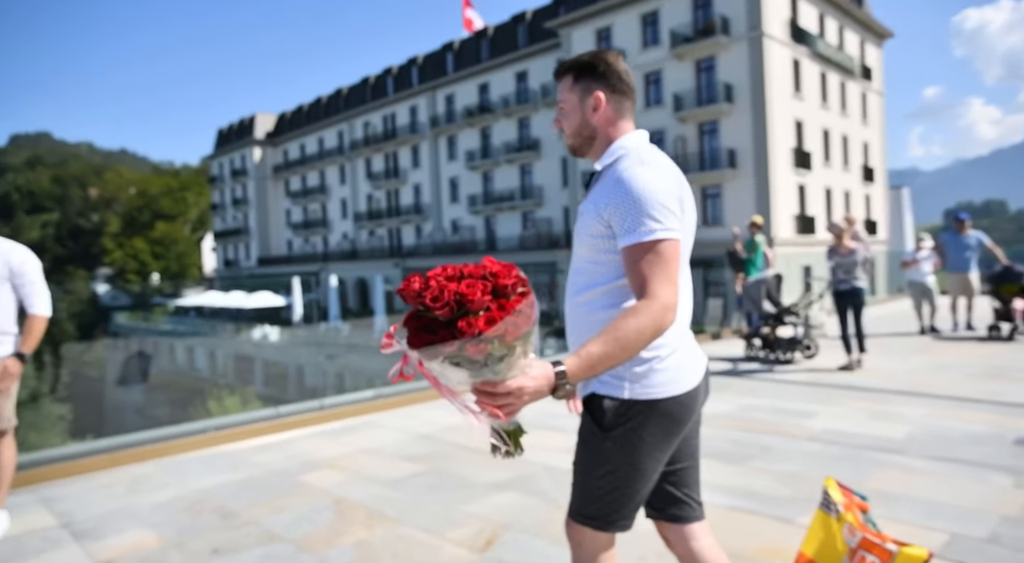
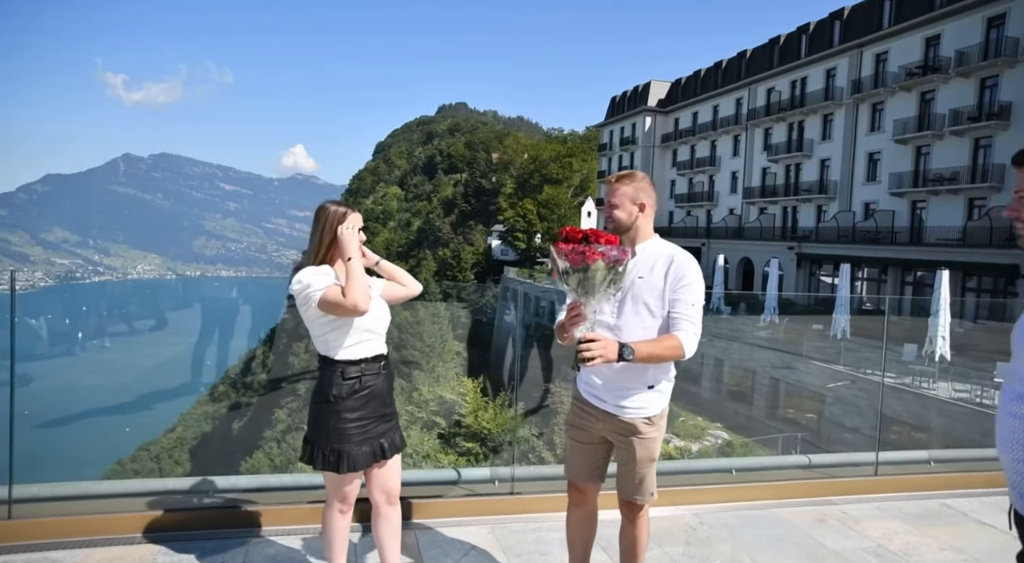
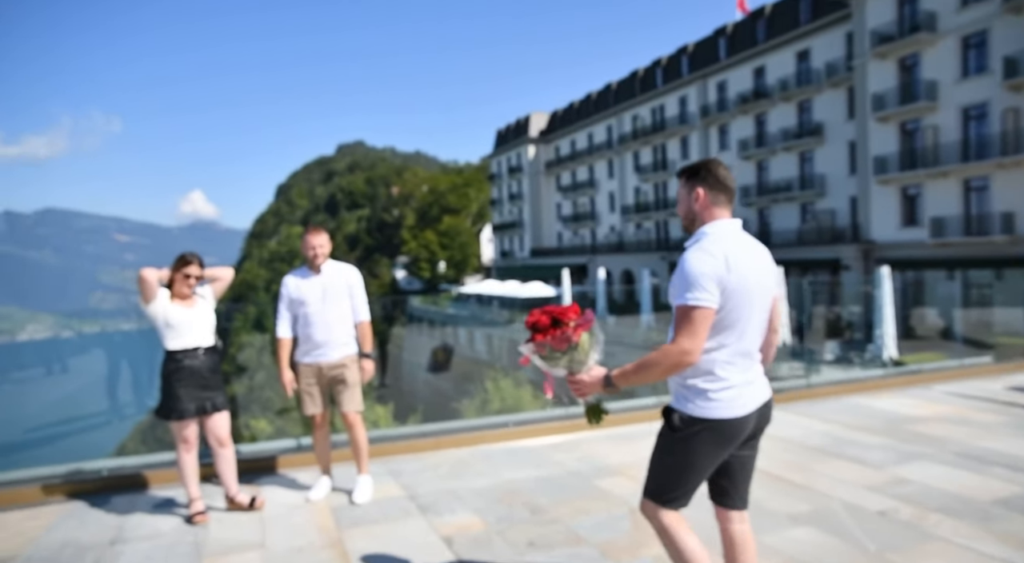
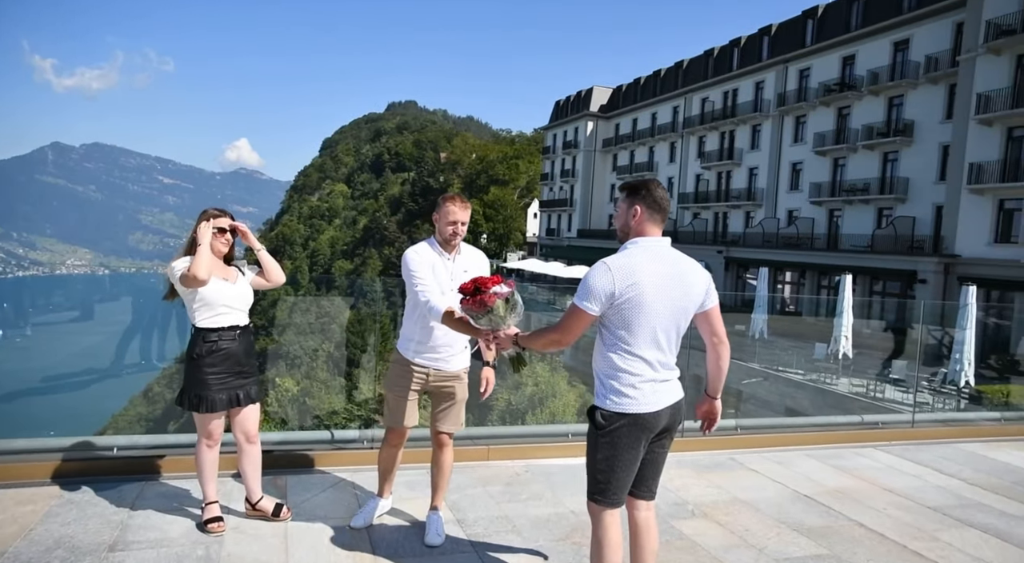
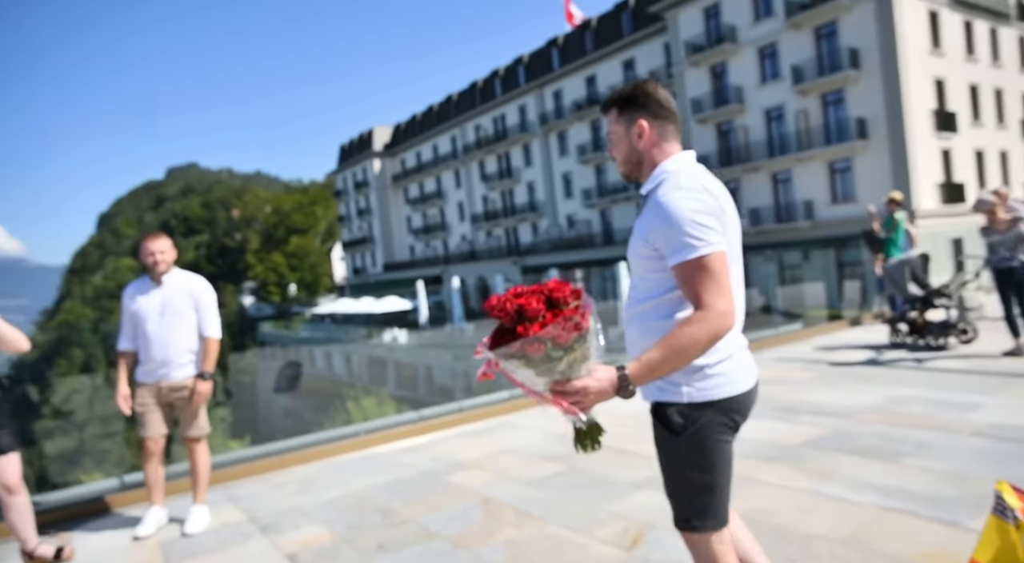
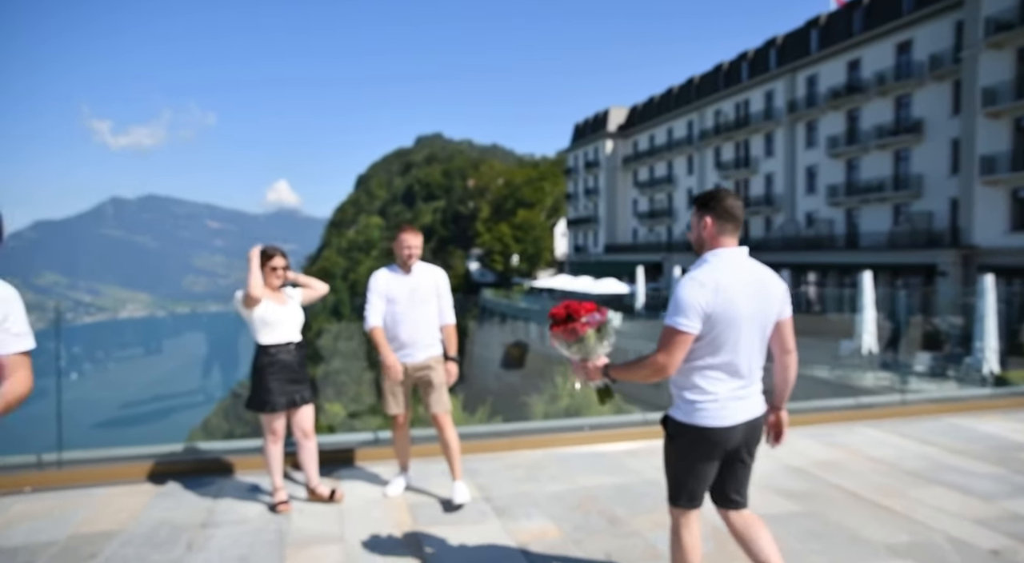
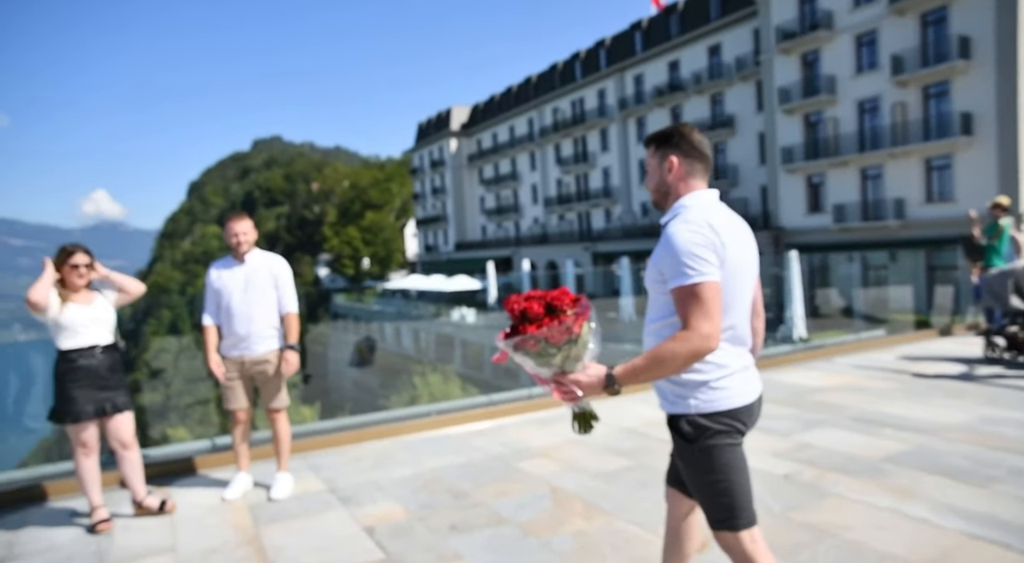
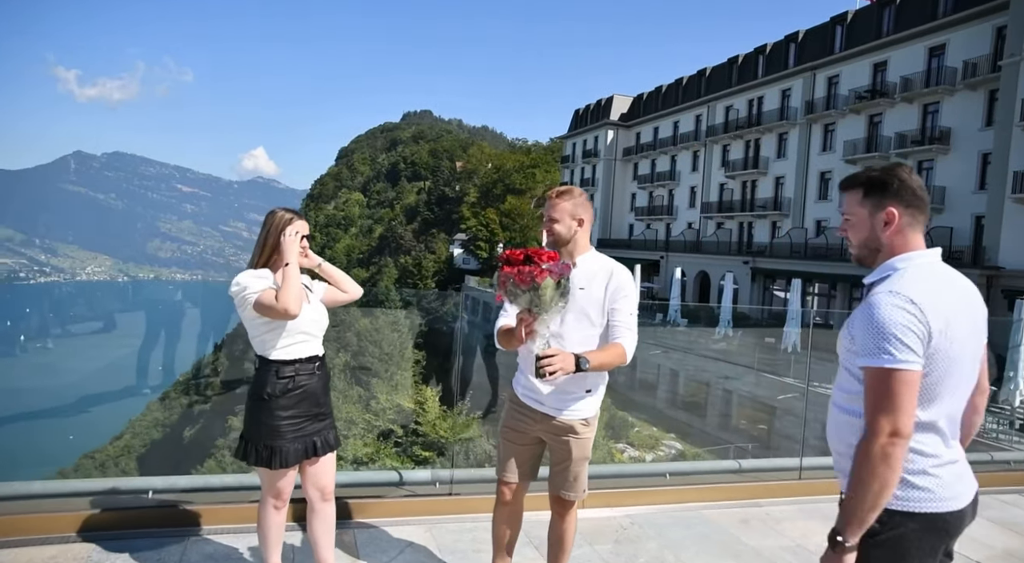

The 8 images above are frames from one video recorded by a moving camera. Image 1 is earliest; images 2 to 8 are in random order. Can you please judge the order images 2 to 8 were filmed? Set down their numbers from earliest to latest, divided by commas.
5, 7, 3, 6, 4, 8, 2
